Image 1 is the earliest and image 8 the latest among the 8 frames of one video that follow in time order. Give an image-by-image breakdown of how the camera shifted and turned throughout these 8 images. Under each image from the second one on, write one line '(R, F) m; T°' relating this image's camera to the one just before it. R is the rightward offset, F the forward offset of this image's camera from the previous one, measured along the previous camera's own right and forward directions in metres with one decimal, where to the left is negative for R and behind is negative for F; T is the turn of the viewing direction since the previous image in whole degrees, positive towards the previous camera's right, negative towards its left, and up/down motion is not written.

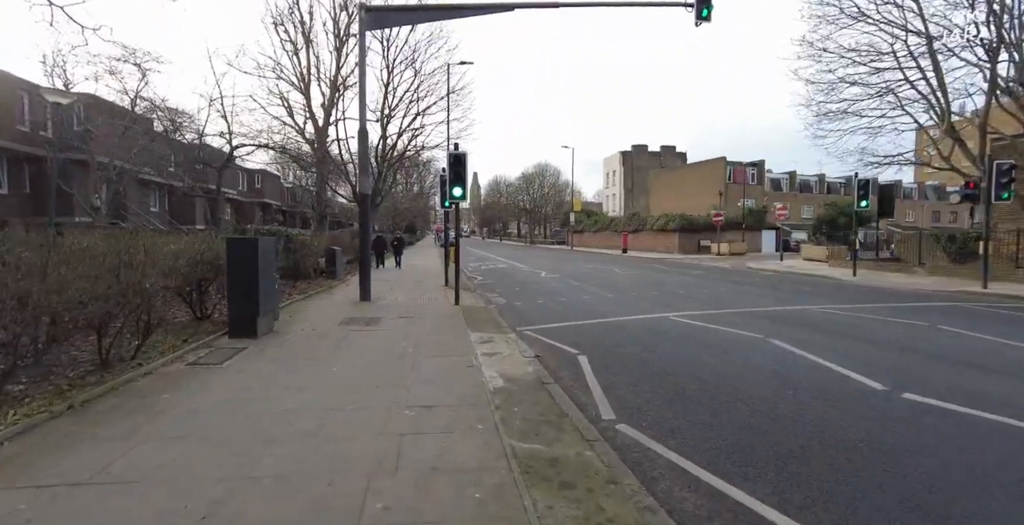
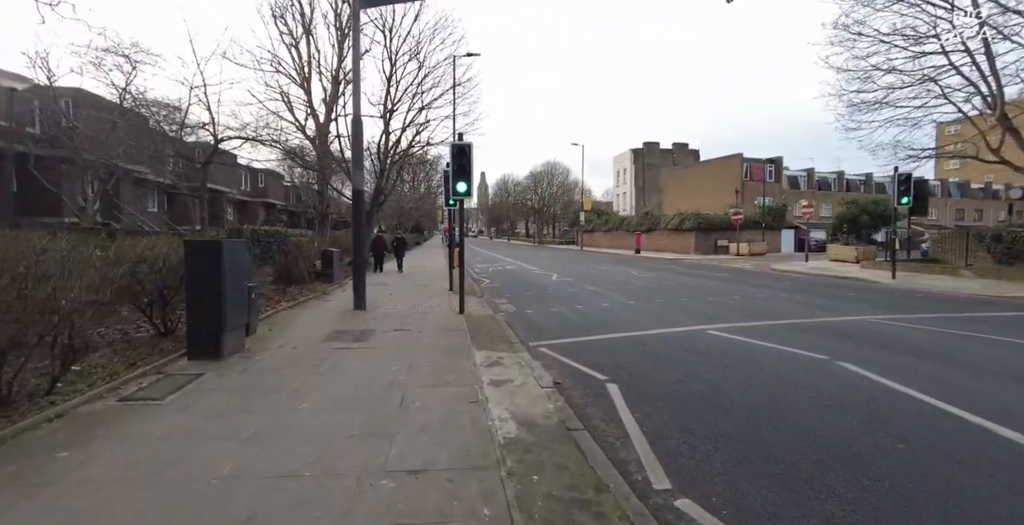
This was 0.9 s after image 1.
(-0.1, +1.3) m; -1°
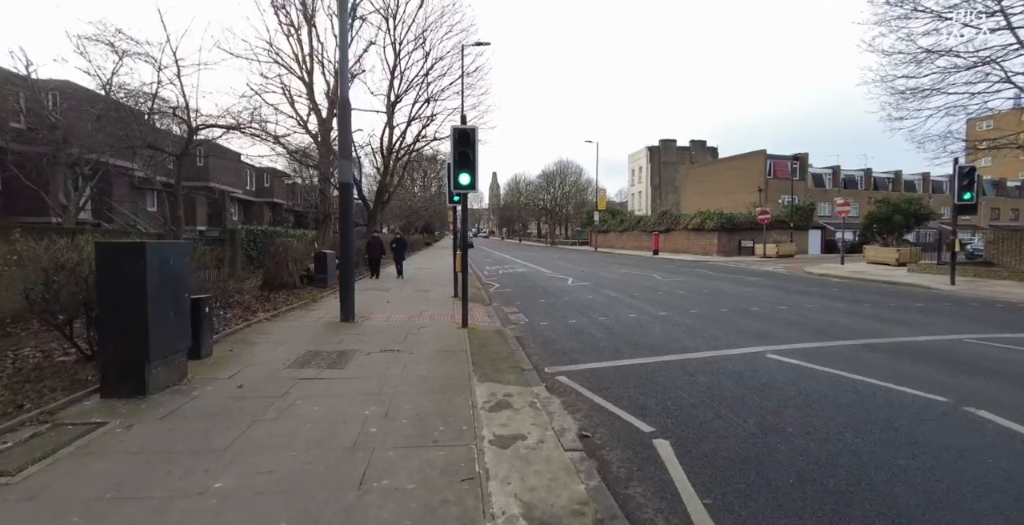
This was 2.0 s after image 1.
(0.0, +1.7) m; -1°
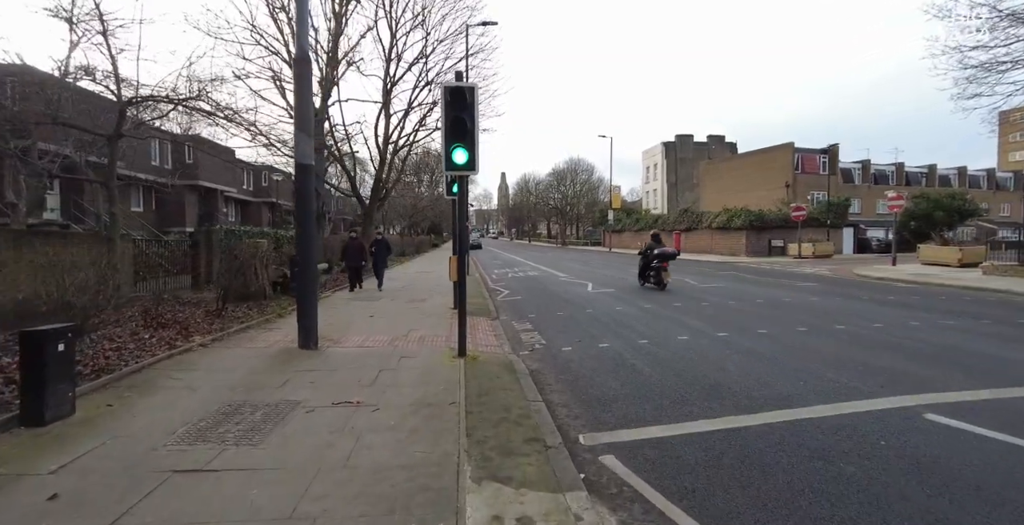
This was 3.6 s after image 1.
(-0.1, +2.5) m; -1°
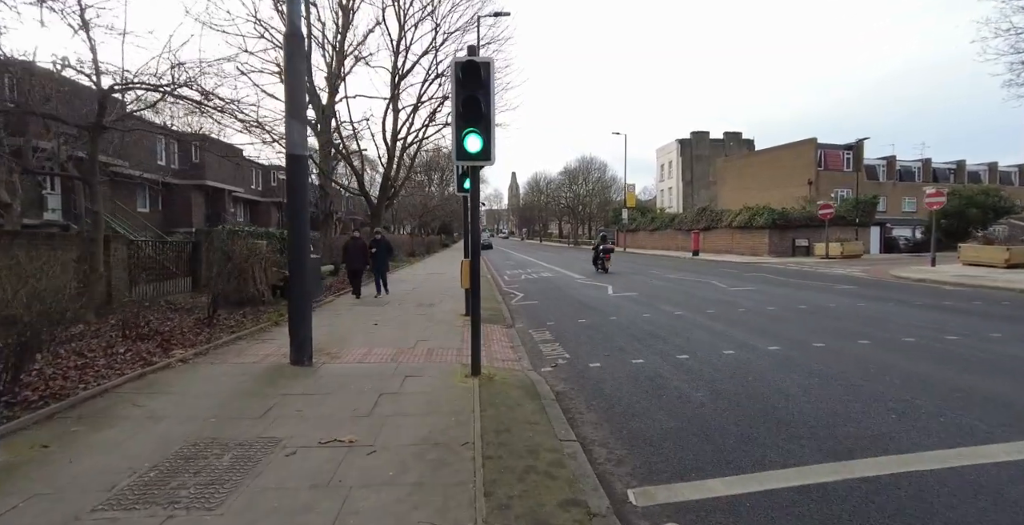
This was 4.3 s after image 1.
(-0.1, +1.0) m; -1°
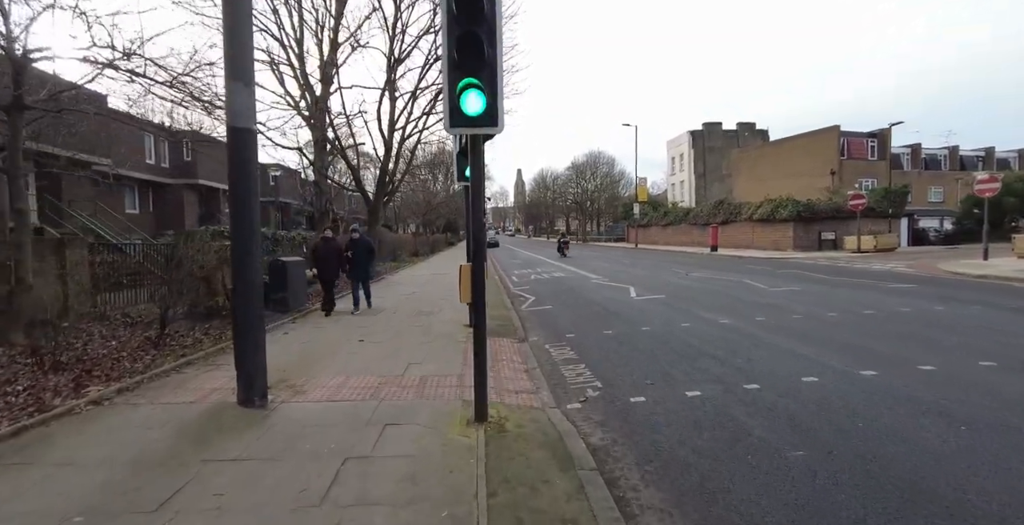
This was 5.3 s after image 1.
(-0.1, +1.7) m; -1°
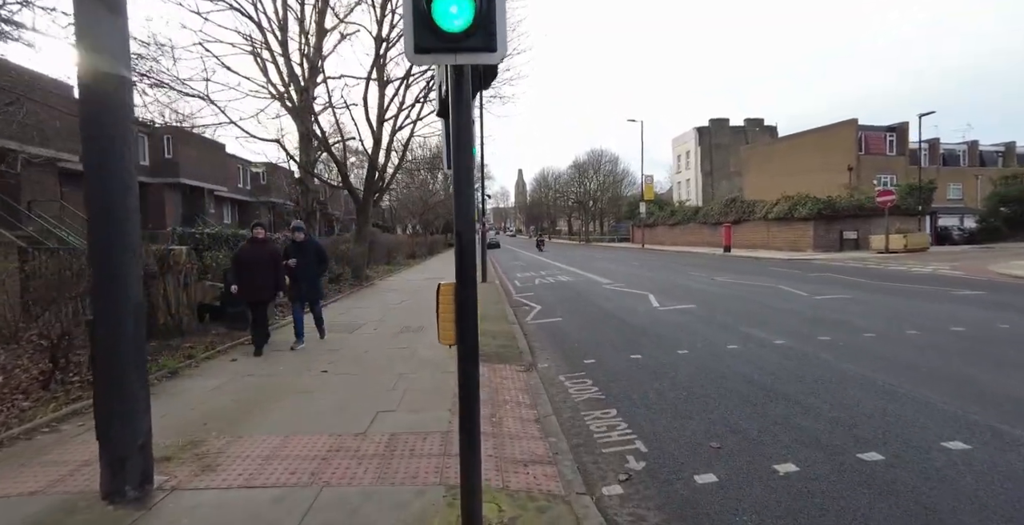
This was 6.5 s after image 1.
(0.0, +1.8) m; 0°
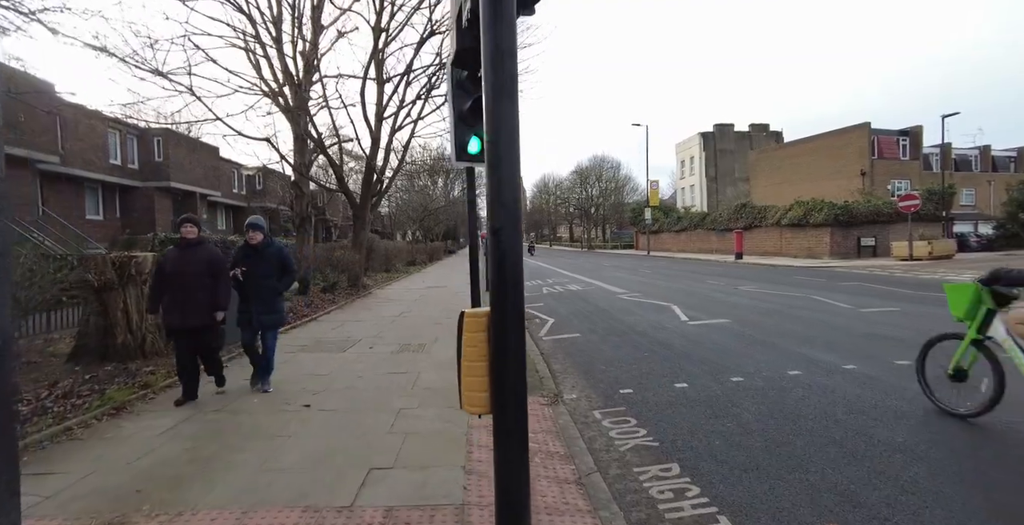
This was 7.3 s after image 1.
(-0.3, +1.2) m; 0°
